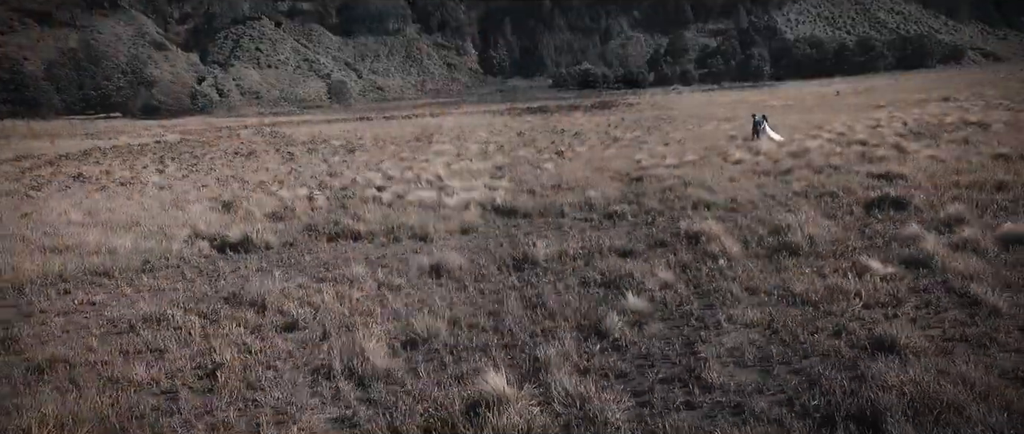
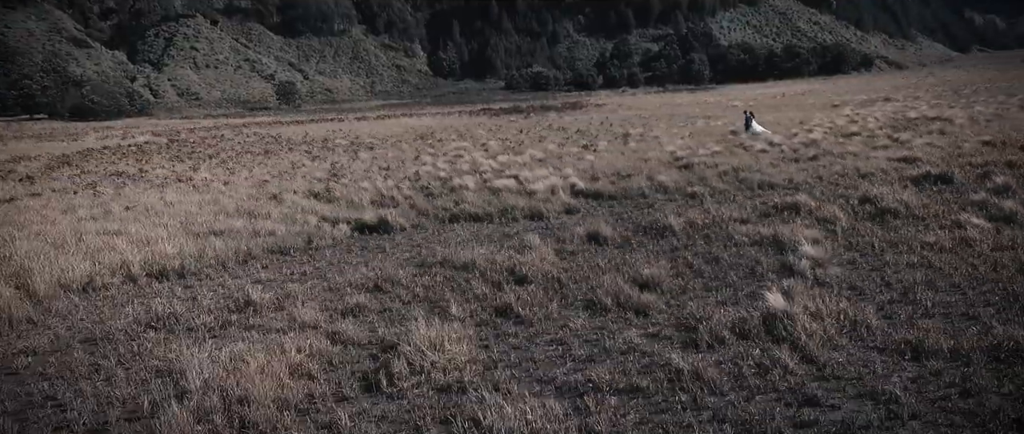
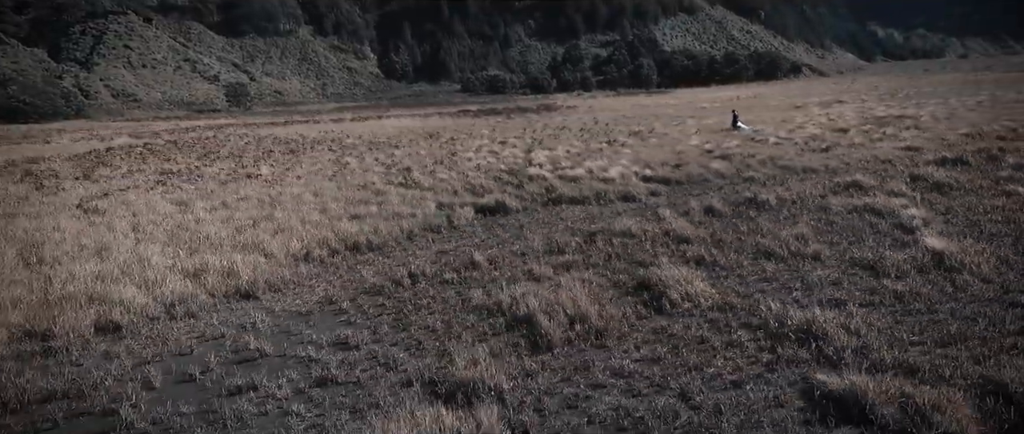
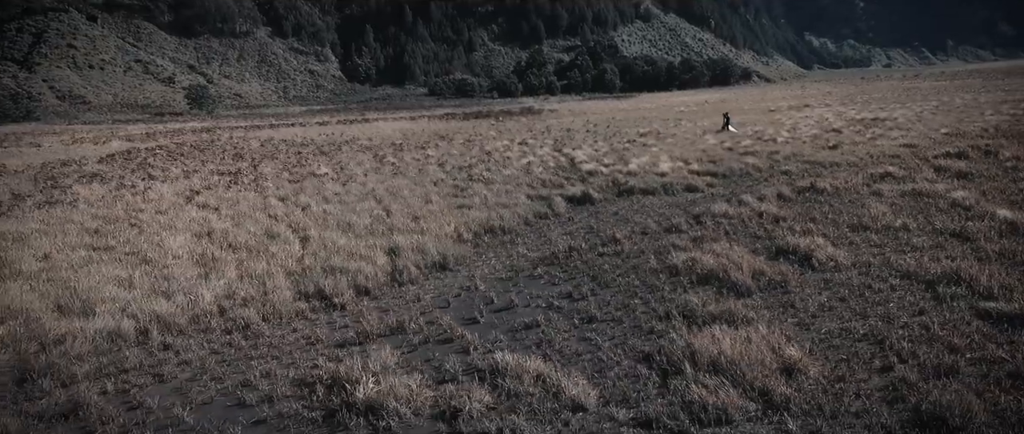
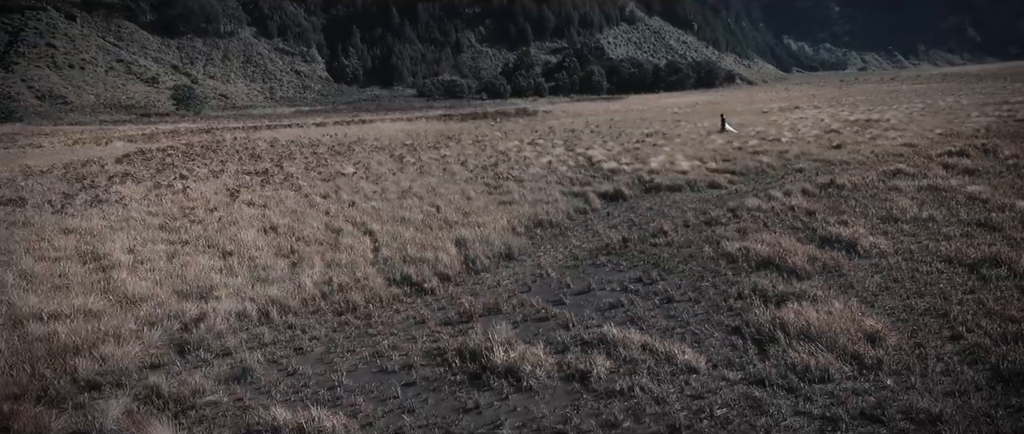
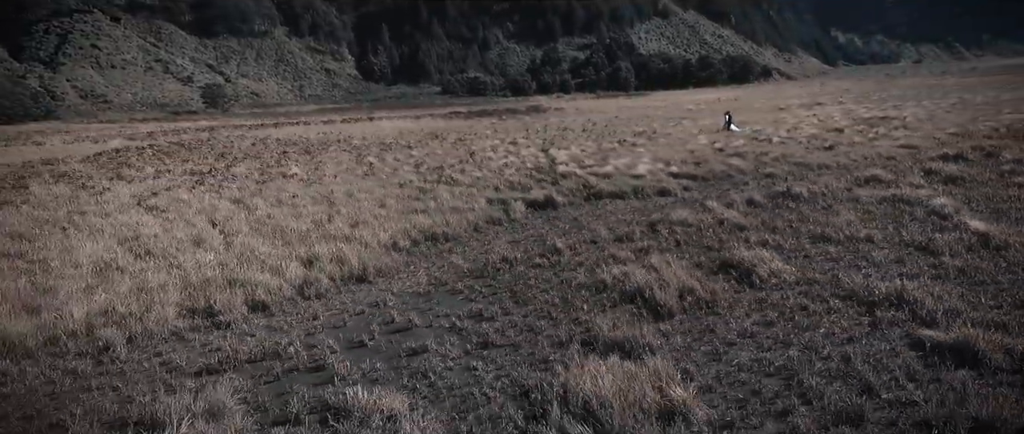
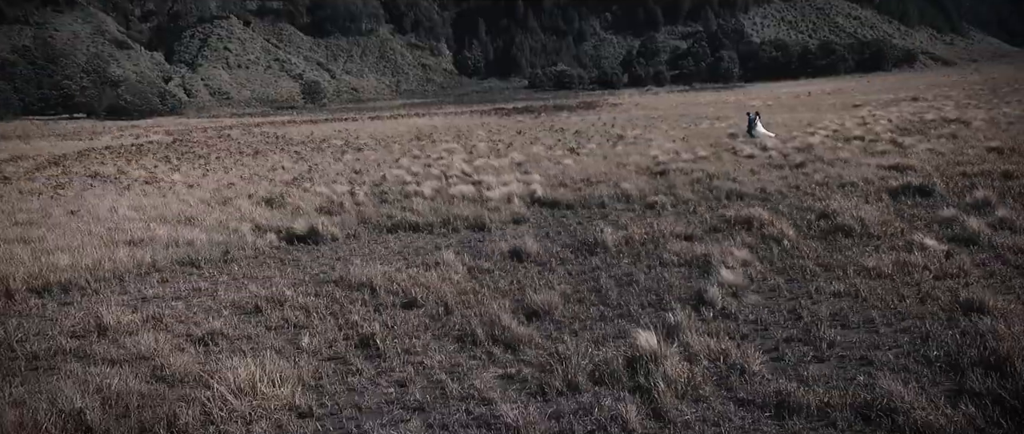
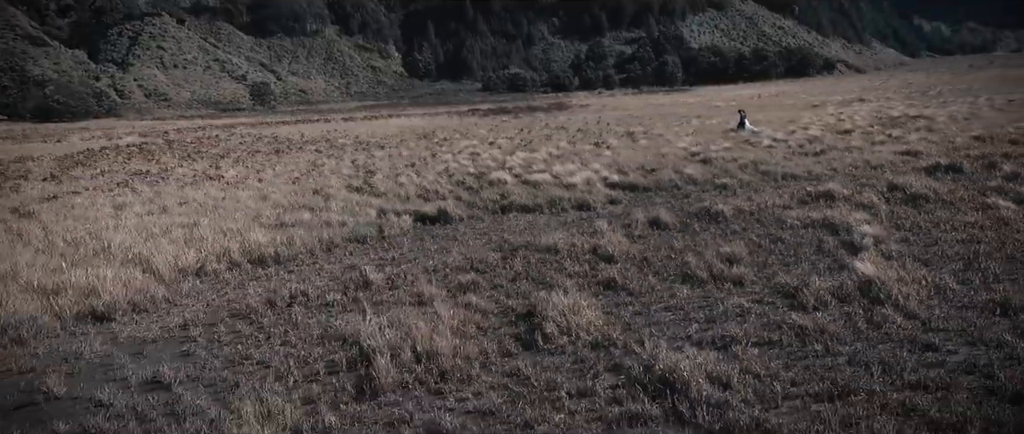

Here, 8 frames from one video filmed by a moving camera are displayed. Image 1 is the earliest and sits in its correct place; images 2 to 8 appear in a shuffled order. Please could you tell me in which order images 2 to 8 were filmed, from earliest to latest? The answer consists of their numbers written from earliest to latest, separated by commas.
7, 2, 8, 3, 6, 4, 5
